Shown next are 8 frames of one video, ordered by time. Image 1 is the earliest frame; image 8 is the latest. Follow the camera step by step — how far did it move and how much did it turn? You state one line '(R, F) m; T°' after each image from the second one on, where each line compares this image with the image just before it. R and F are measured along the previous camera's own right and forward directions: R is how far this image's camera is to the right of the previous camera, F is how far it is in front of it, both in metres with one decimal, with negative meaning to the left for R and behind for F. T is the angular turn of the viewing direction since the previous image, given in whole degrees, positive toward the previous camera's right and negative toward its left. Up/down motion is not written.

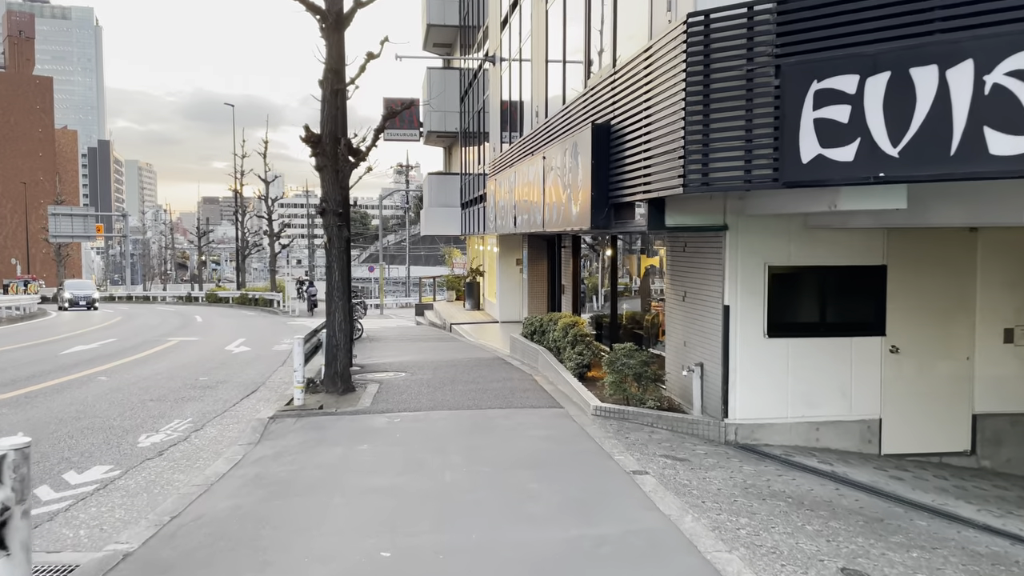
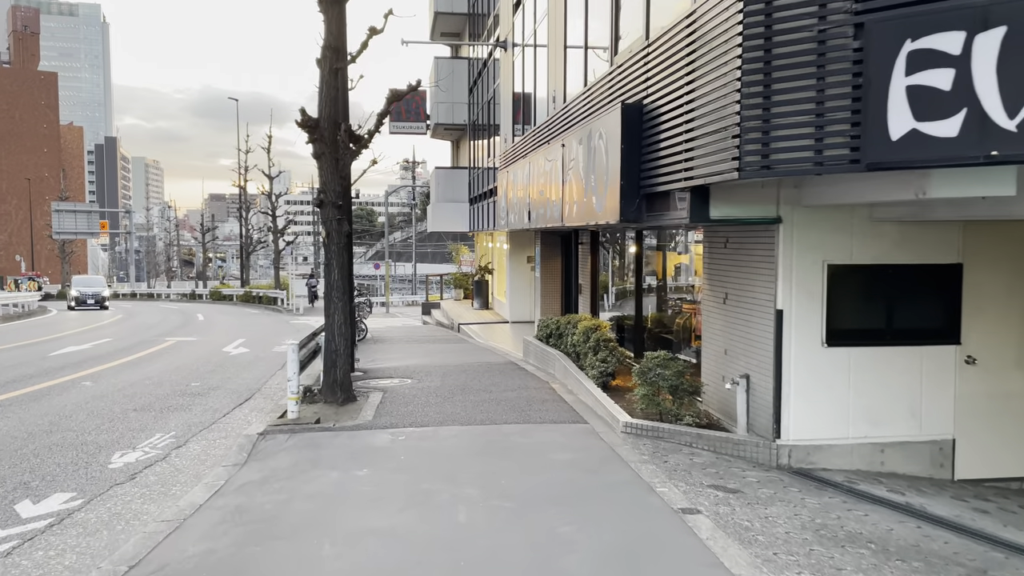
(-0.1, +1.0) m; 0°
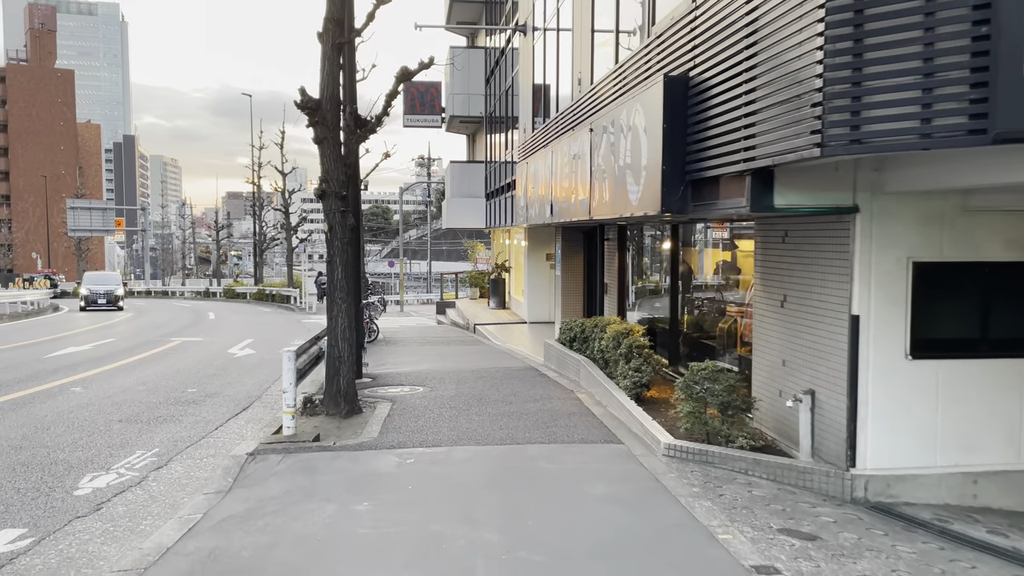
(-0.1, +1.0) m; -1°
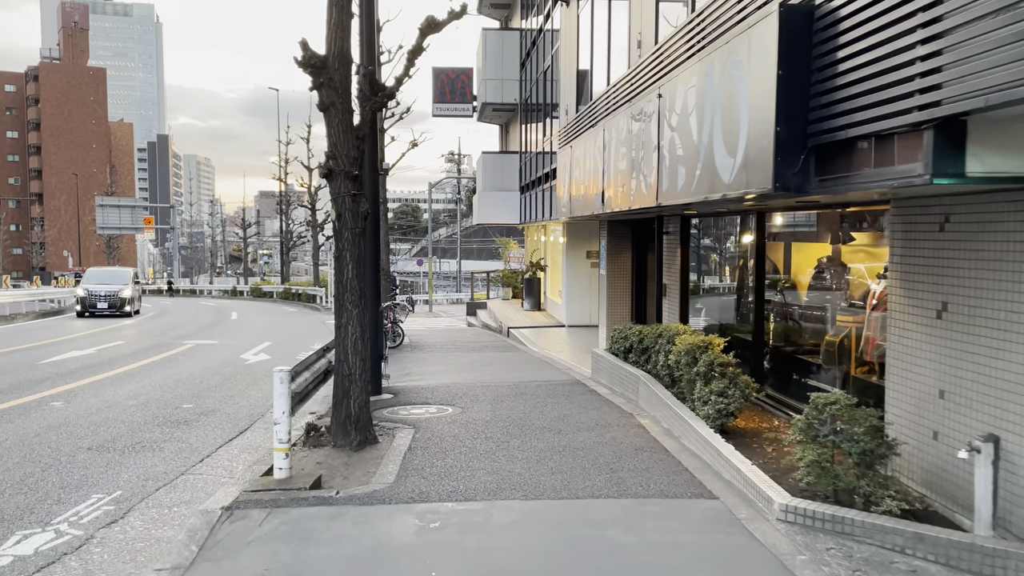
(-0.2, +1.7) m; -2°
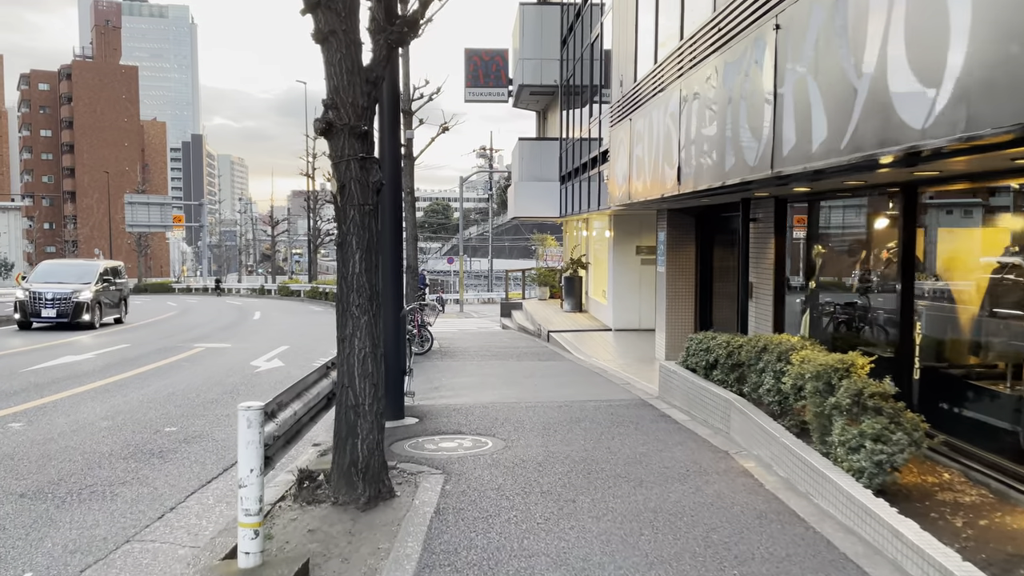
(-0.2, +1.9) m; -2°
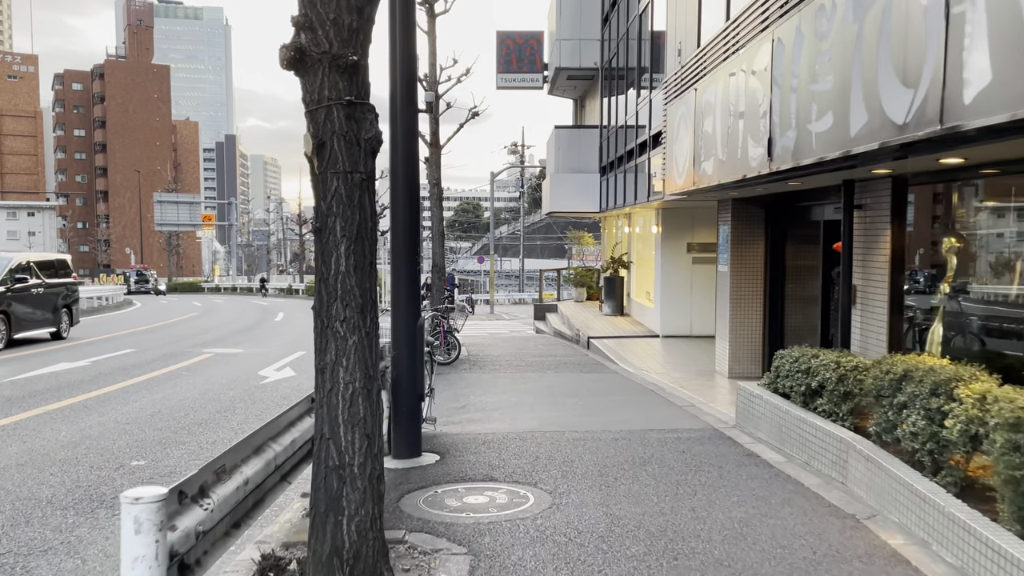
(-0.1, +1.6) m; -2°
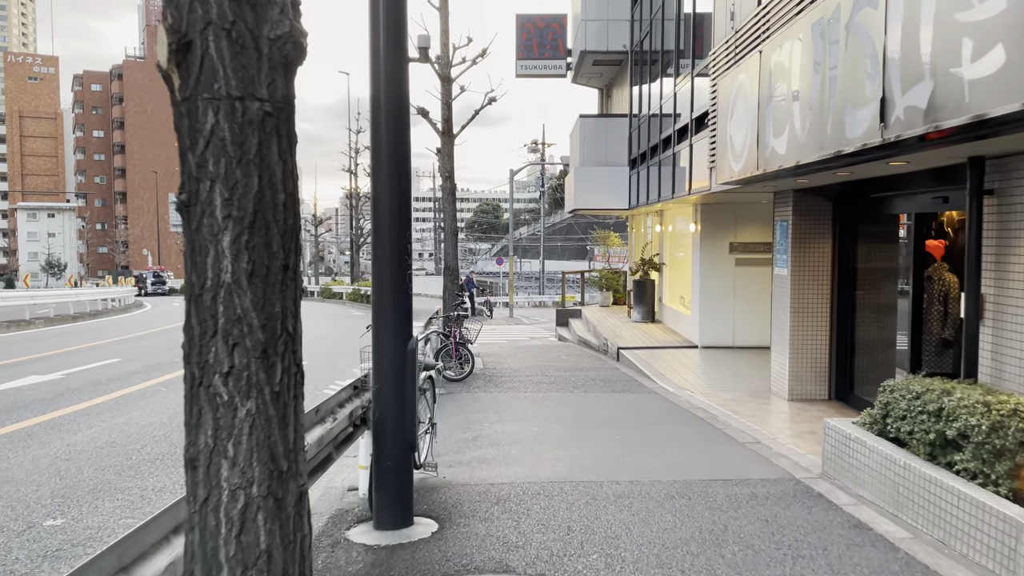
(0.0, +1.6) m; -1°
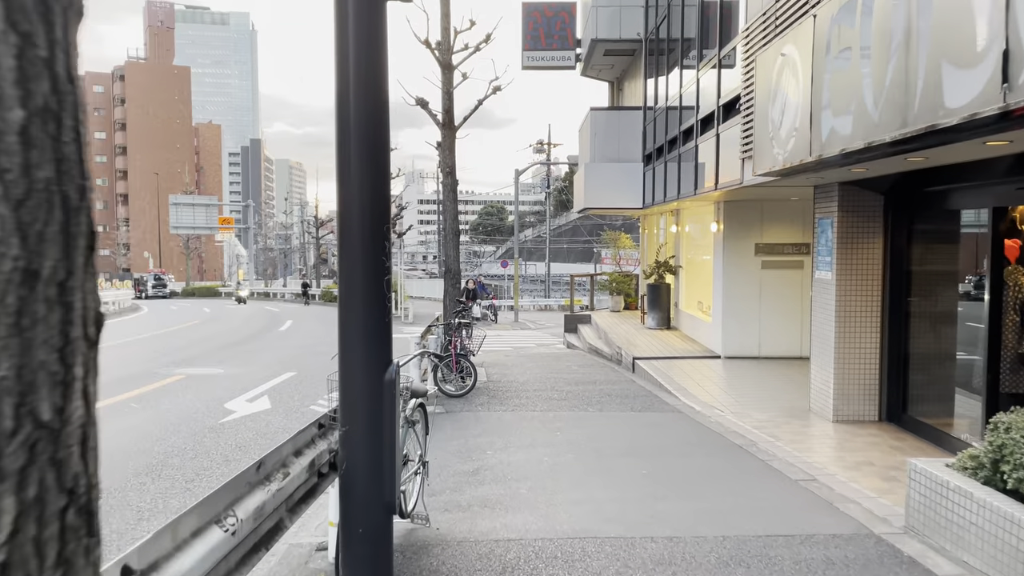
(0.0, +1.1) m; 0°
